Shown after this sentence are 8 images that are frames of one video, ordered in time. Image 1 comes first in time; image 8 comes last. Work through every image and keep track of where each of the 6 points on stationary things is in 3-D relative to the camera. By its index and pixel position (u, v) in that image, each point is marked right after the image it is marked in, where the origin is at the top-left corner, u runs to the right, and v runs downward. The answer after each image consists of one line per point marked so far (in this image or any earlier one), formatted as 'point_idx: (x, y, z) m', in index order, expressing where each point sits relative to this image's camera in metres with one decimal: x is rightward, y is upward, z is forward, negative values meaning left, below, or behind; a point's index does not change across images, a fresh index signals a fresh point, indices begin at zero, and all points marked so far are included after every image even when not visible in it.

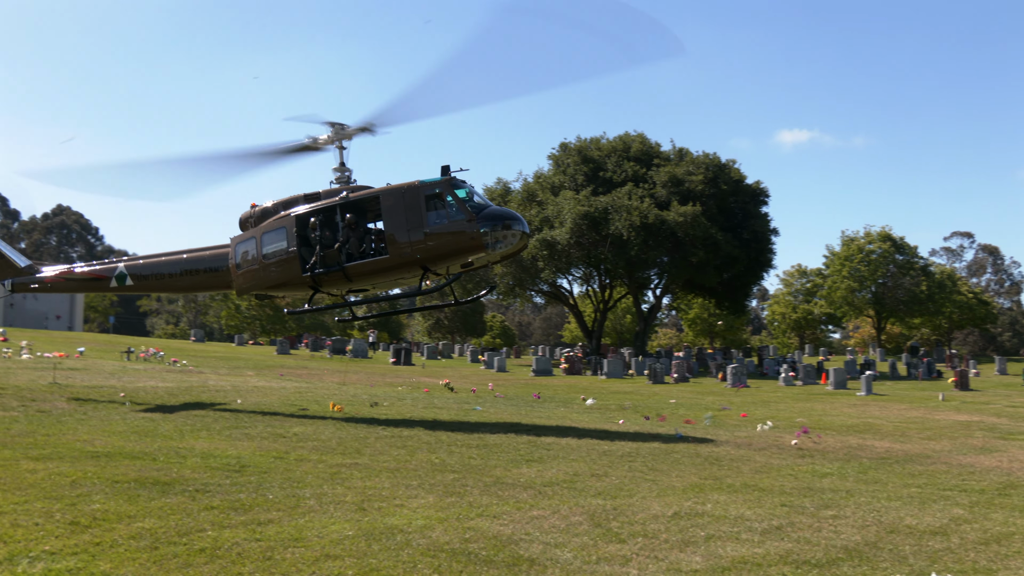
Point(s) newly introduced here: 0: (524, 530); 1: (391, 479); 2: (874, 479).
0: (+0.2, -3.0, +8.6) m
1: (-1.9, -2.8, +10.0) m
2: (+5.2, -3.0, +10.5) m
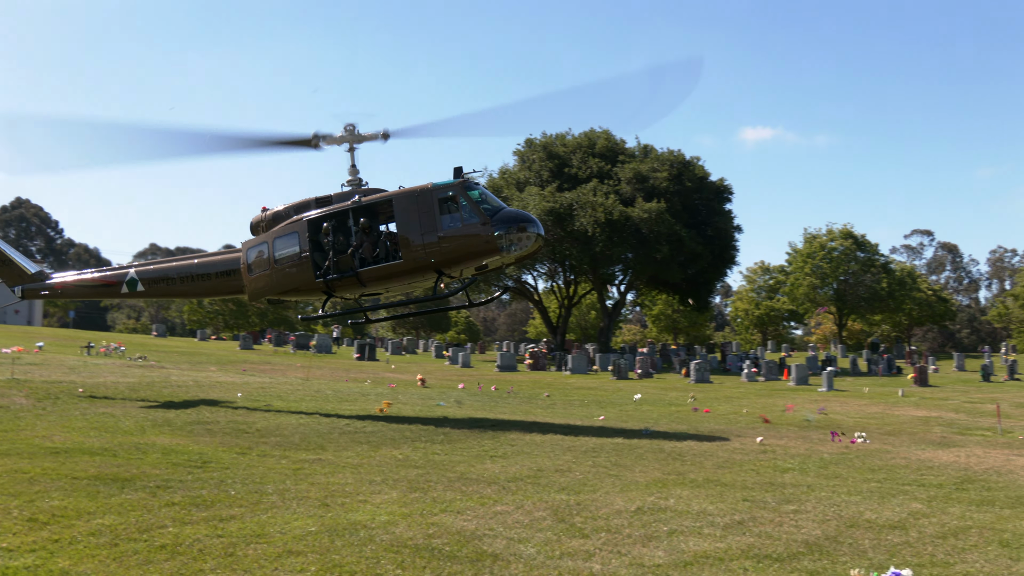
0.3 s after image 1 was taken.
0: (-0.3, -3.0, +8.6) m
1: (-2.4, -2.7, +9.9) m
2: (+4.7, -2.8, +10.5) m
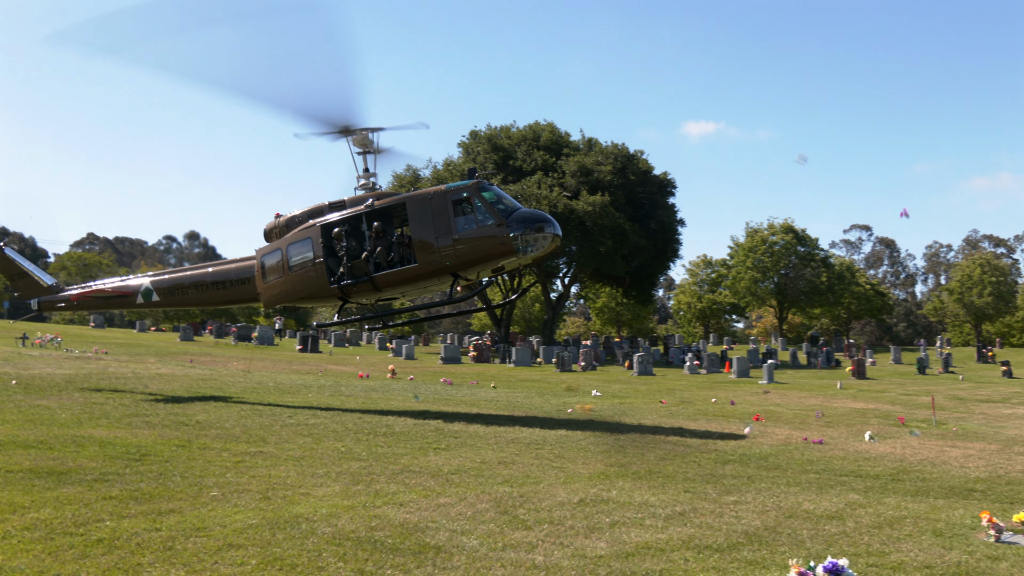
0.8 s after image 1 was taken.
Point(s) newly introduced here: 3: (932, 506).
0: (-1.0, -2.9, +8.6) m
1: (-3.1, -2.6, +9.8) m
2: (+3.9, -2.7, +10.7) m
3: (+5.5, -2.8, +9.0) m
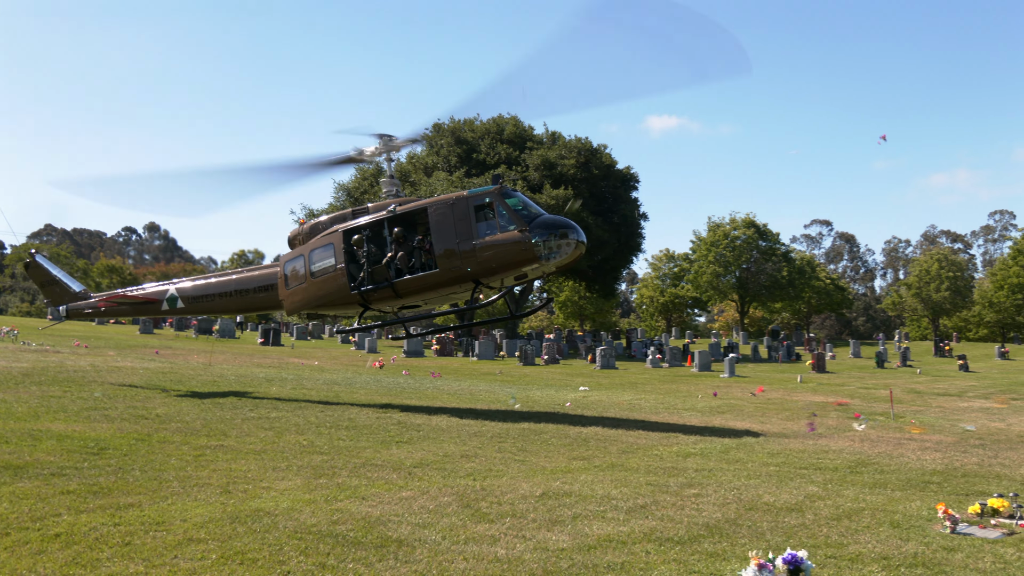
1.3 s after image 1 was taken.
0: (-1.5, -2.8, +8.5) m
1: (-3.6, -2.5, +9.8) m
2: (+3.4, -2.6, +10.7) m
3: (+5.0, -2.8, +9.1) m
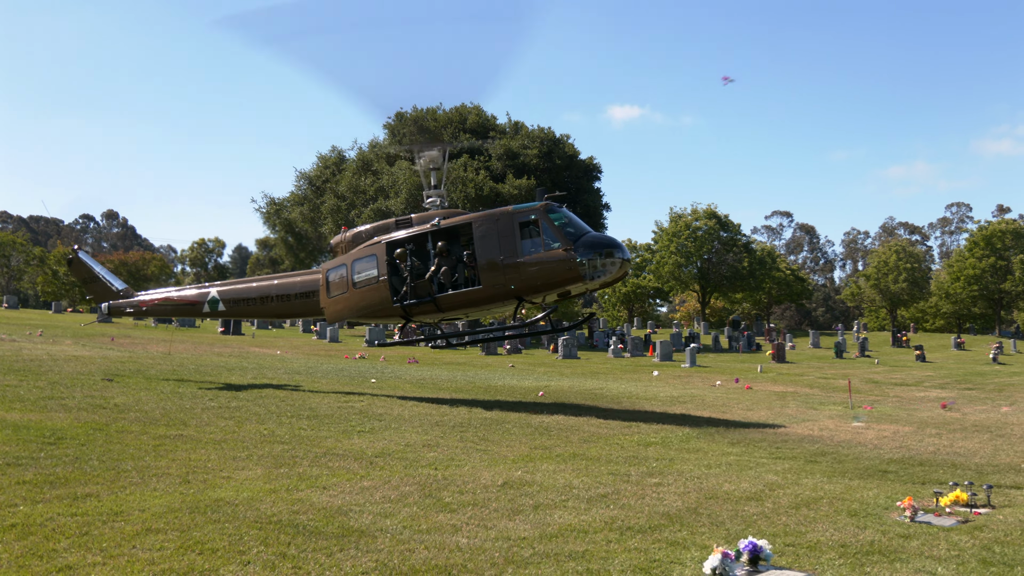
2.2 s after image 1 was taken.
0: (-2.0, -2.6, +8.5) m
1: (-4.1, -2.3, +9.7) m
2: (+2.9, -2.5, +10.8) m
3: (+4.5, -2.7, +9.2) m
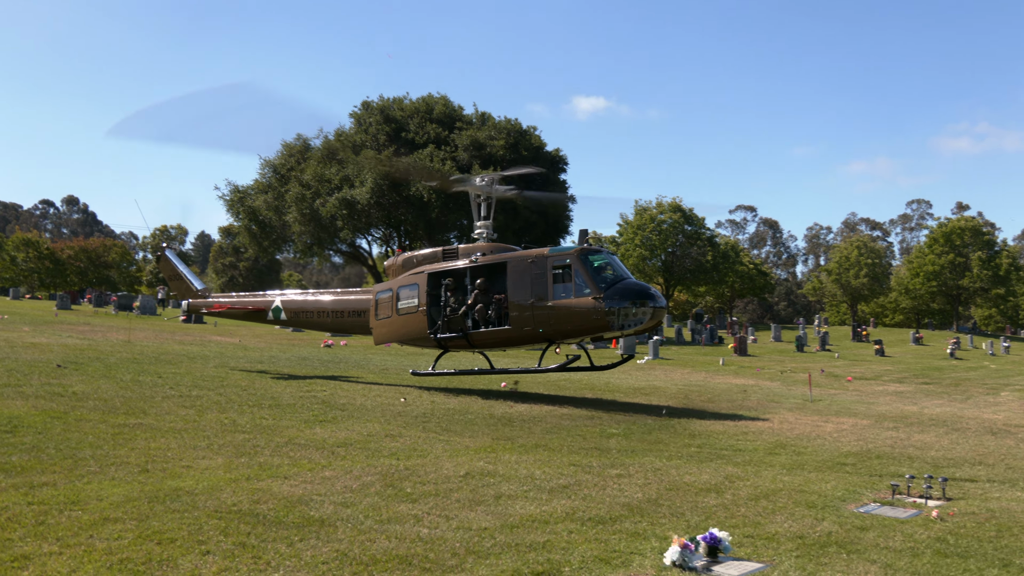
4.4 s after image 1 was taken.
0: (-2.4, -2.5, +8.5) m
1: (-4.6, -2.1, +9.6) m
2: (+2.4, -2.4, +10.9) m
3: (+4.0, -2.6, +9.3) m
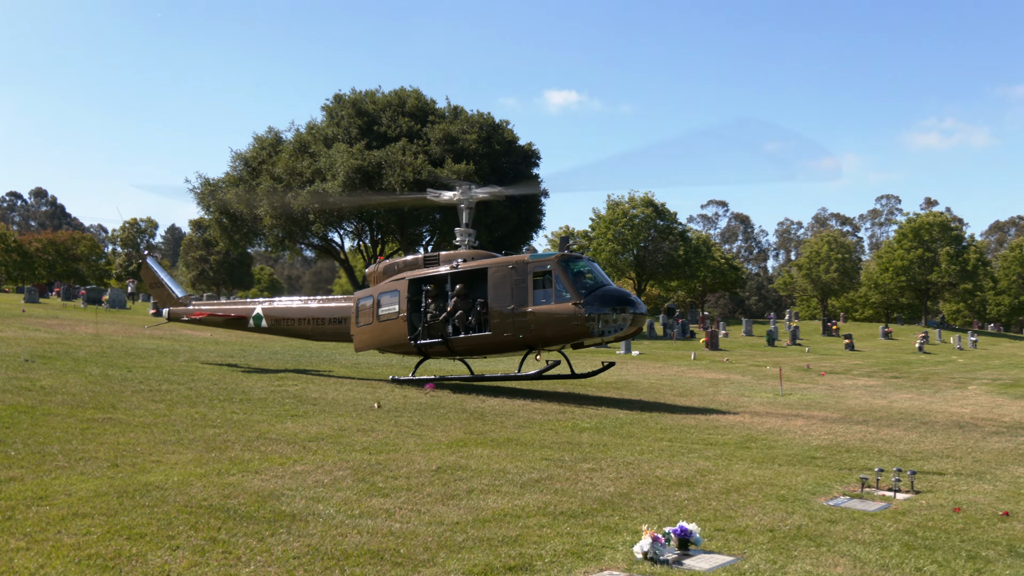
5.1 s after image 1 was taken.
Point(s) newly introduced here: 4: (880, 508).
0: (-2.8, -2.4, +8.5) m
1: (-5.0, -2.1, +9.6) m
2: (+2.0, -2.3, +10.9) m
3: (+3.6, -2.5, +9.4) m
4: (+4.5, -2.7, +8.4) m
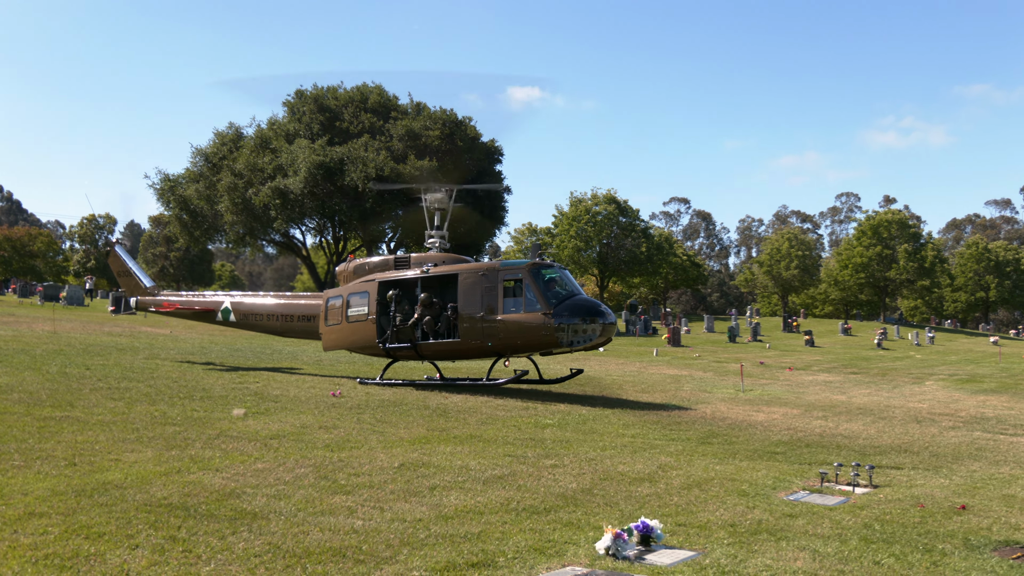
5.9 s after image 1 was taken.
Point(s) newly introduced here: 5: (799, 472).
0: (-3.3, -2.4, +8.4) m
1: (-5.5, -2.0, +9.5) m
2: (+1.5, -2.3, +11.0) m
3: (+3.2, -2.5, +9.5) m
4: (+4.0, -2.7, +8.5) m
5: (+3.9, -2.5, +9.4) m
